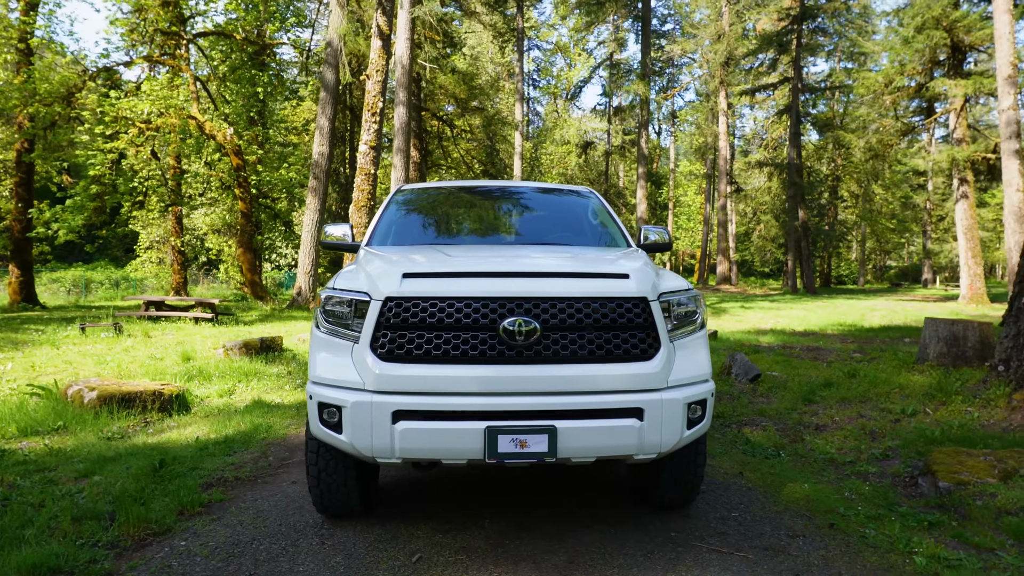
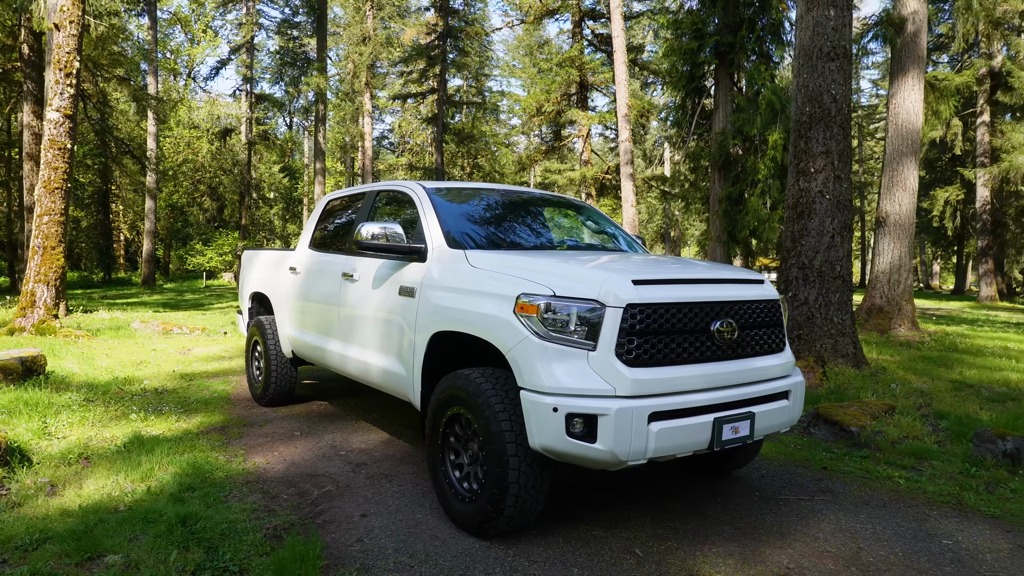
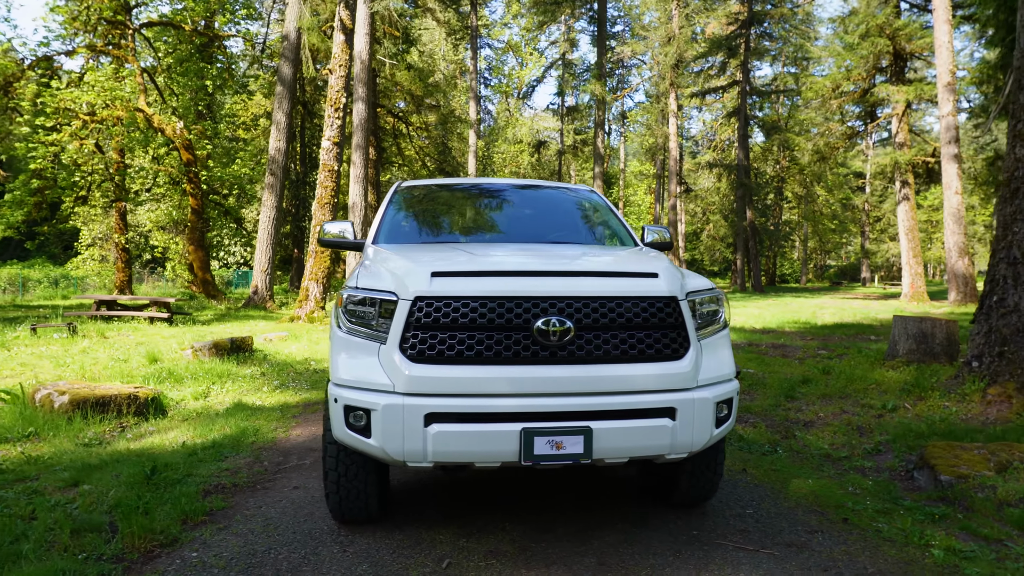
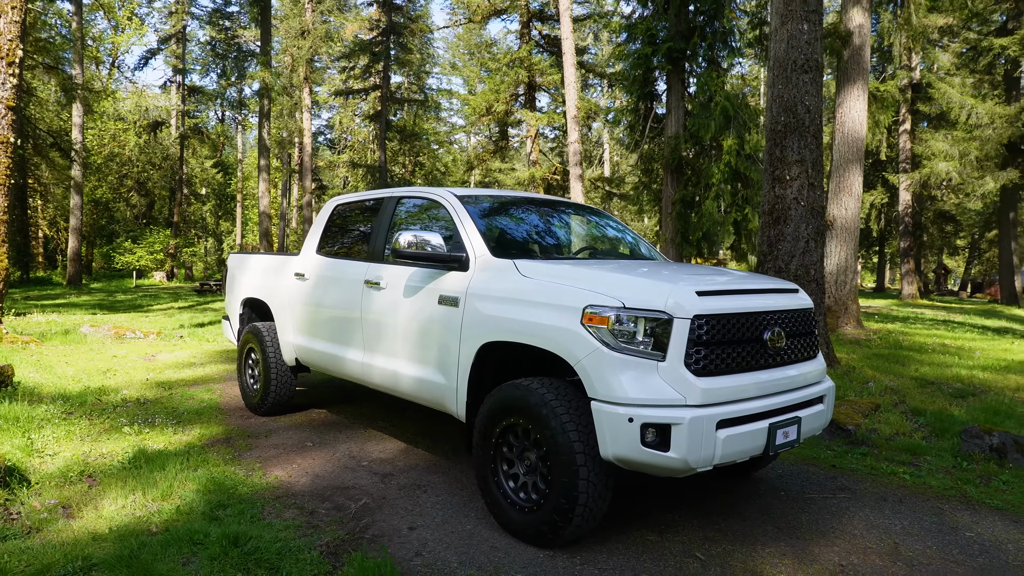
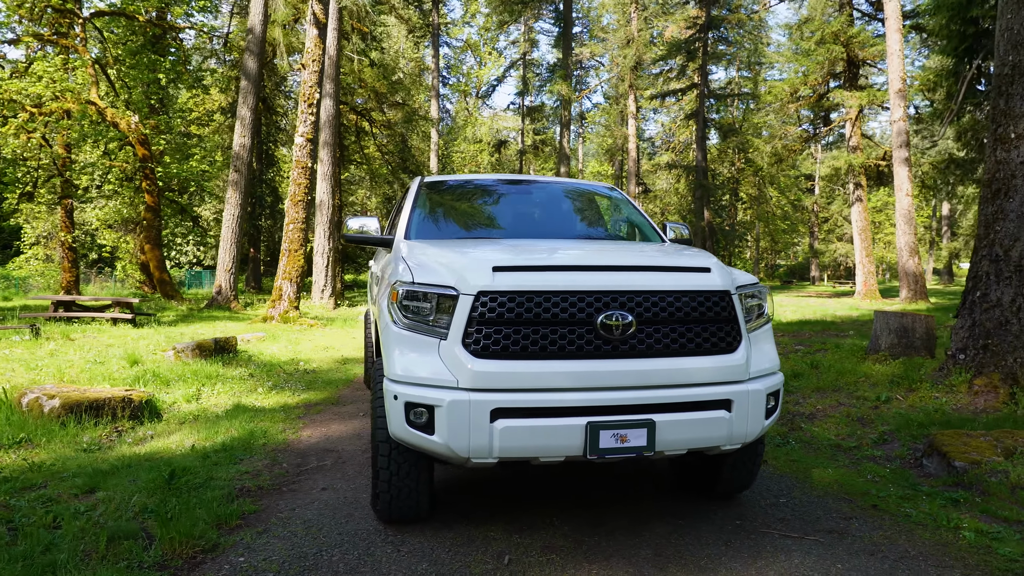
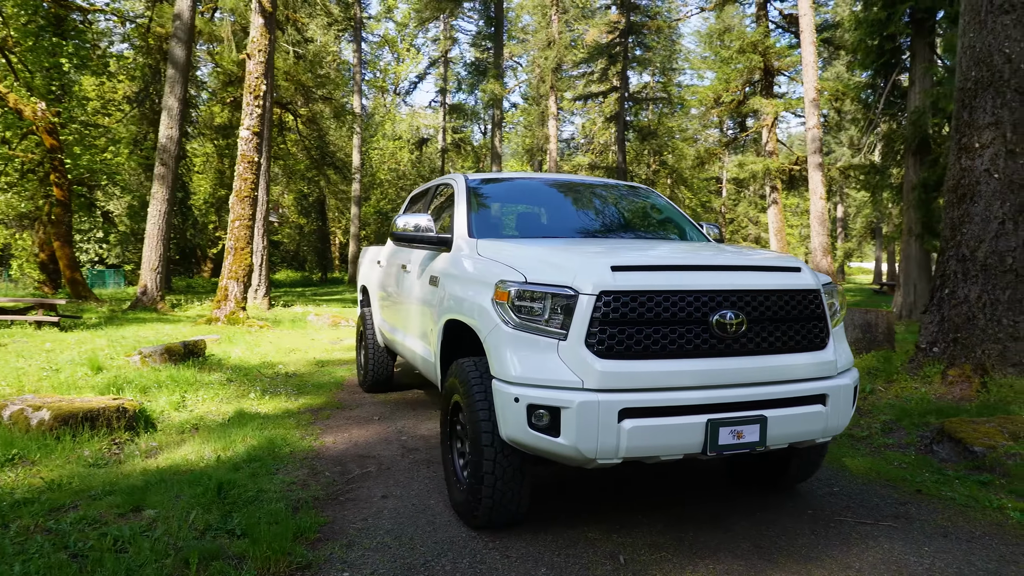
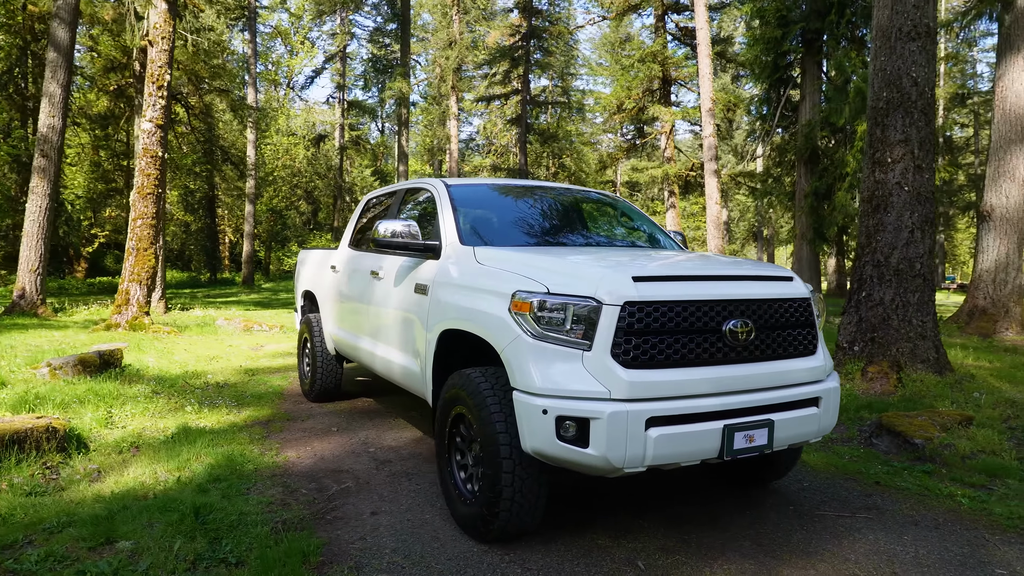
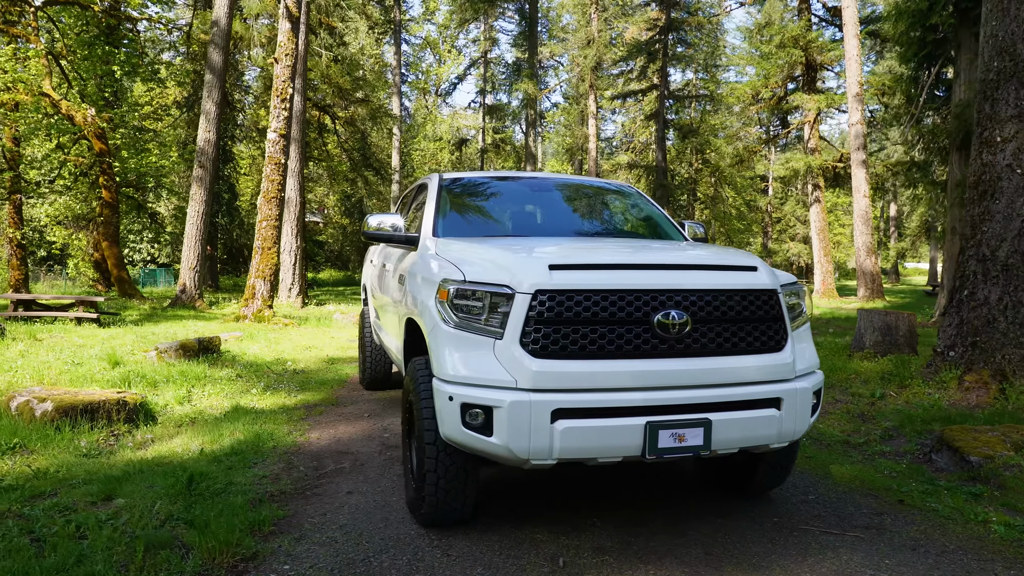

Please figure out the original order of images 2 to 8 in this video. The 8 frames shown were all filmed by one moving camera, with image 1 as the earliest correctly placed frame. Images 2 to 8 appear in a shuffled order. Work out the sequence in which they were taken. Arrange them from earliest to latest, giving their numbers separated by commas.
3, 5, 8, 6, 7, 2, 4
